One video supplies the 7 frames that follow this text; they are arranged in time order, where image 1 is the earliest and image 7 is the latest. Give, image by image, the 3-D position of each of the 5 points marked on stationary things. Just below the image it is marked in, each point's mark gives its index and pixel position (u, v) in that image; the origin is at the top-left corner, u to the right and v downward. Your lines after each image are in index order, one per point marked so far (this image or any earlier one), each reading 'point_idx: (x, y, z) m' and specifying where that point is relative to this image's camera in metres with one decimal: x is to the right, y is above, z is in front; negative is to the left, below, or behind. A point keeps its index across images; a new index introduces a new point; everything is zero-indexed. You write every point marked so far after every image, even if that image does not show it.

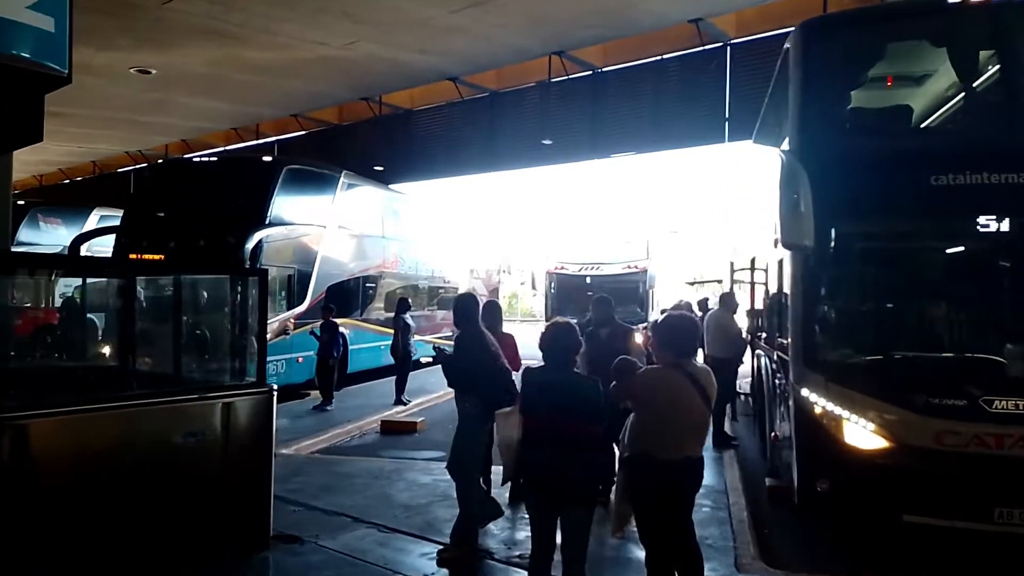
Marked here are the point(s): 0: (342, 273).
0: (-2.7, +0.2, +11.7) m
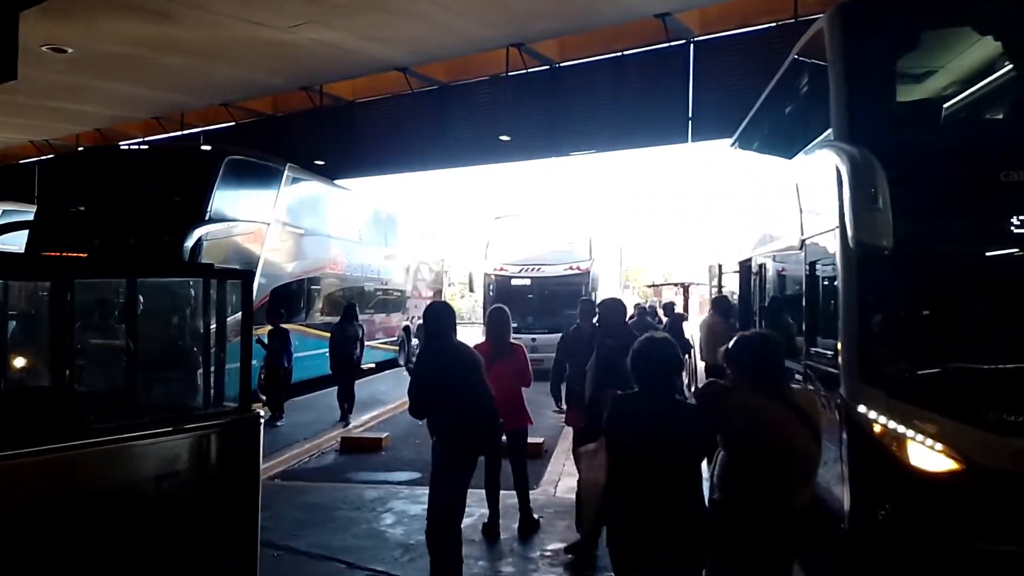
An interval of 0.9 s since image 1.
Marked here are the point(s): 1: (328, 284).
0: (-3.4, +0.2, +10.9) m
1: (-3.2, +0.1, +12.4) m
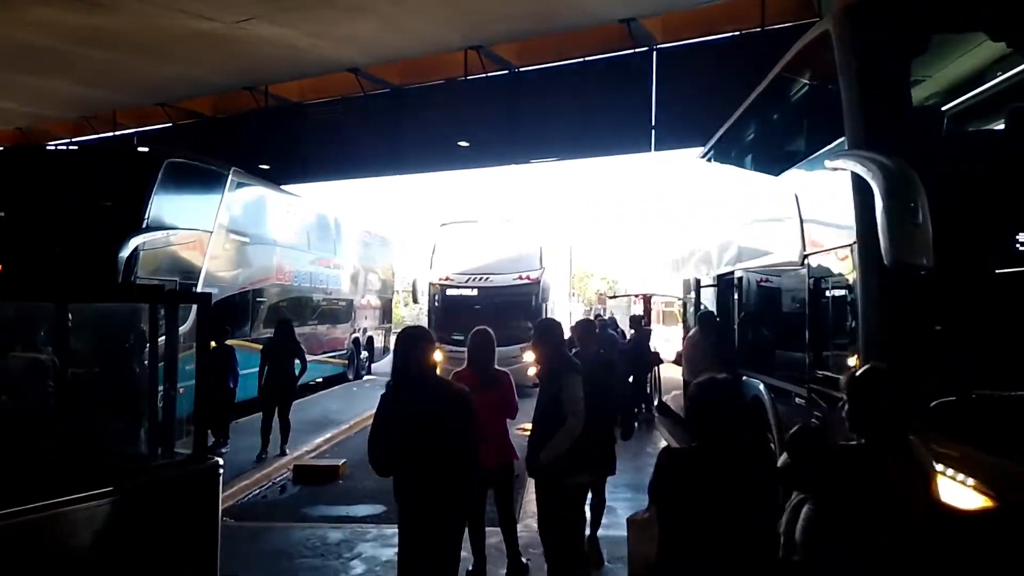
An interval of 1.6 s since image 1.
0: (-4.0, 0.0, +10.2) m
1: (-3.9, -0.1, +11.7) m
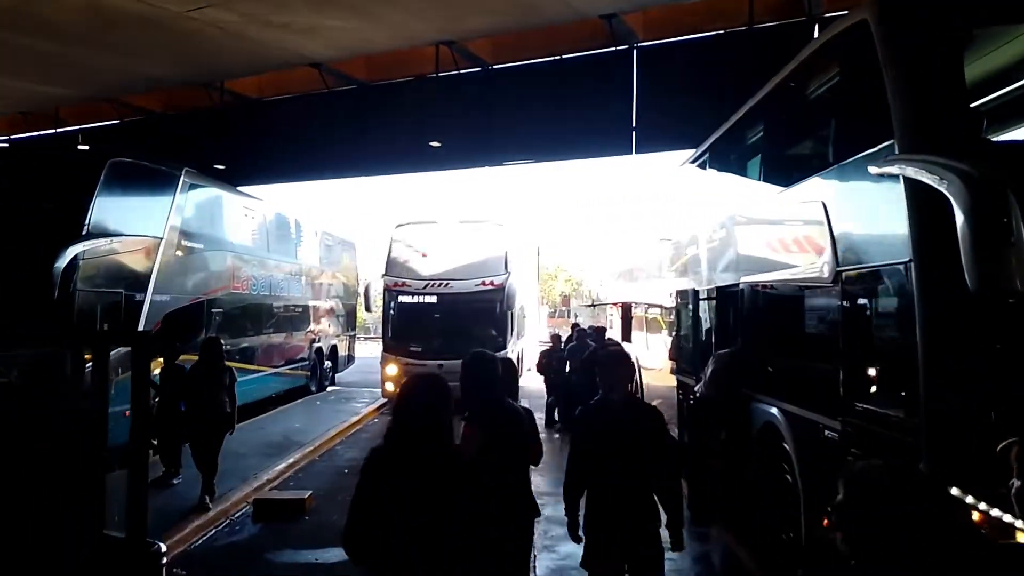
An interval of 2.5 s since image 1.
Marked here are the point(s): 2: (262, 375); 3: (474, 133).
0: (-4.3, -0.1, +9.4) m
1: (-4.3, -0.2, +11.0) m
2: (-4.3, -1.5, +12.4) m
3: (-0.6, +2.5, +11.8) m
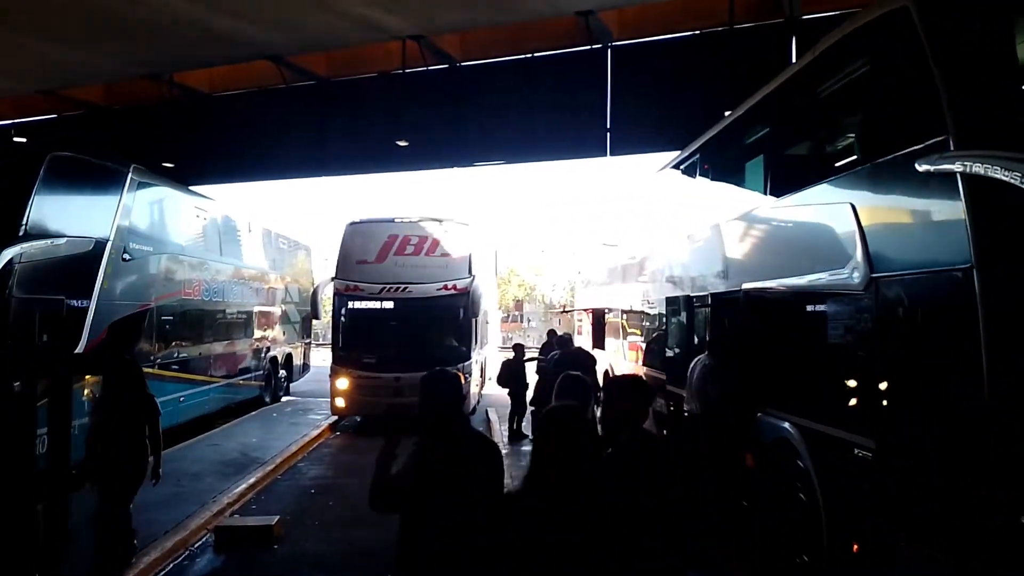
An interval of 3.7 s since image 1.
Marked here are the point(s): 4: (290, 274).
0: (-4.7, -0.2, +8.8) m
1: (-4.7, -0.3, +10.3) m
2: (-4.9, -1.6, +11.7) m
3: (-1.1, +2.4, +11.4) m
4: (-5.1, +0.3, +16.4) m
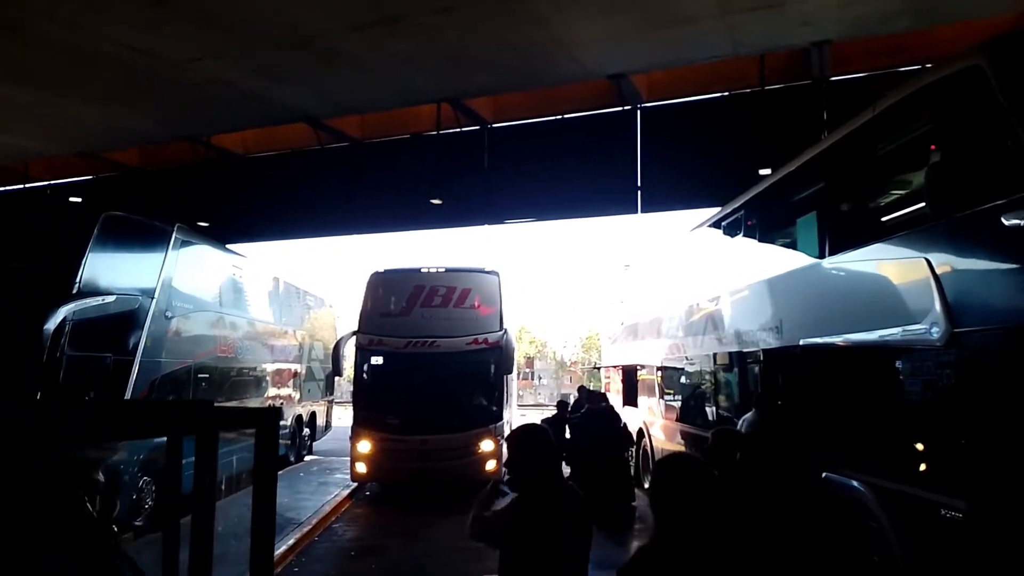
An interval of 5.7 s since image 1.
0: (-4.3, -0.9, +8.8) m
1: (-4.3, -1.2, +10.3) m
2: (-4.4, -2.5, +11.6) m
3: (-0.7, +1.5, +11.6) m
4: (-4.6, -1.0, +16.4) m
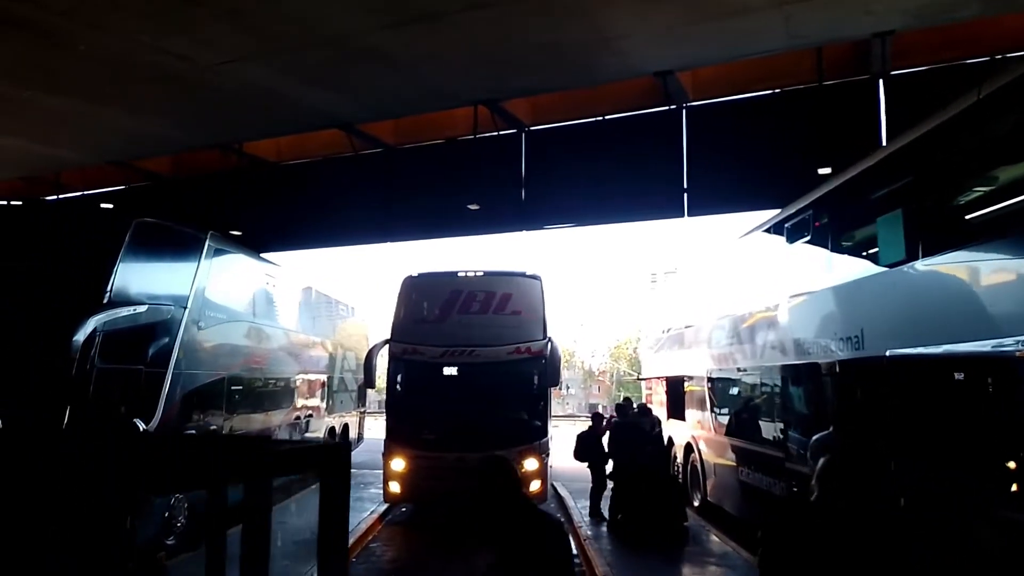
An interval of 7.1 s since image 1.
0: (-3.8, -1.0, +8.5) m
1: (-3.7, -1.3, +10.0) m
2: (-3.8, -2.7, +11.3) m
3: (-0.1, +1.4, +11.2) m
4: (-3.8, -1.2, +16.2) m
